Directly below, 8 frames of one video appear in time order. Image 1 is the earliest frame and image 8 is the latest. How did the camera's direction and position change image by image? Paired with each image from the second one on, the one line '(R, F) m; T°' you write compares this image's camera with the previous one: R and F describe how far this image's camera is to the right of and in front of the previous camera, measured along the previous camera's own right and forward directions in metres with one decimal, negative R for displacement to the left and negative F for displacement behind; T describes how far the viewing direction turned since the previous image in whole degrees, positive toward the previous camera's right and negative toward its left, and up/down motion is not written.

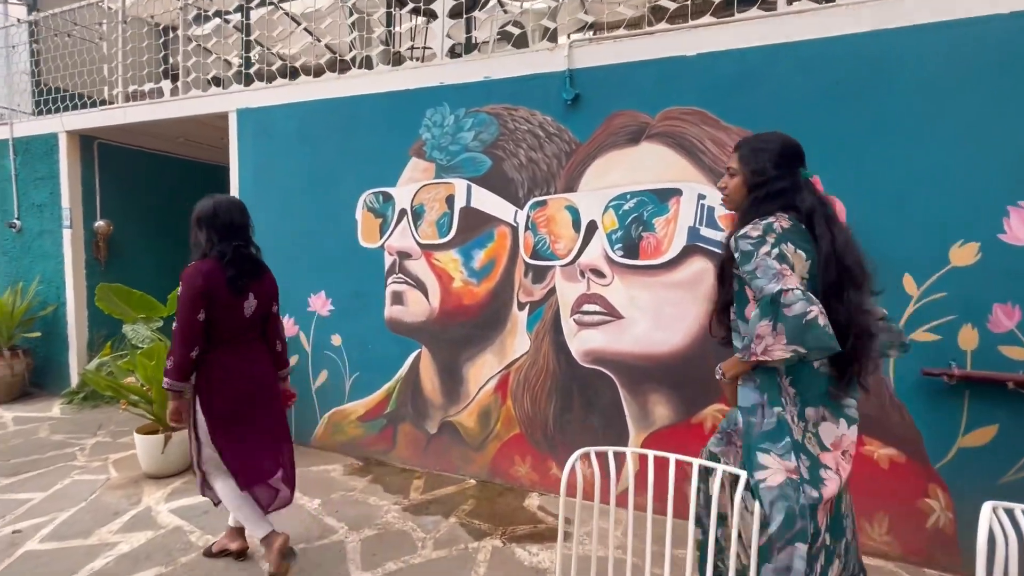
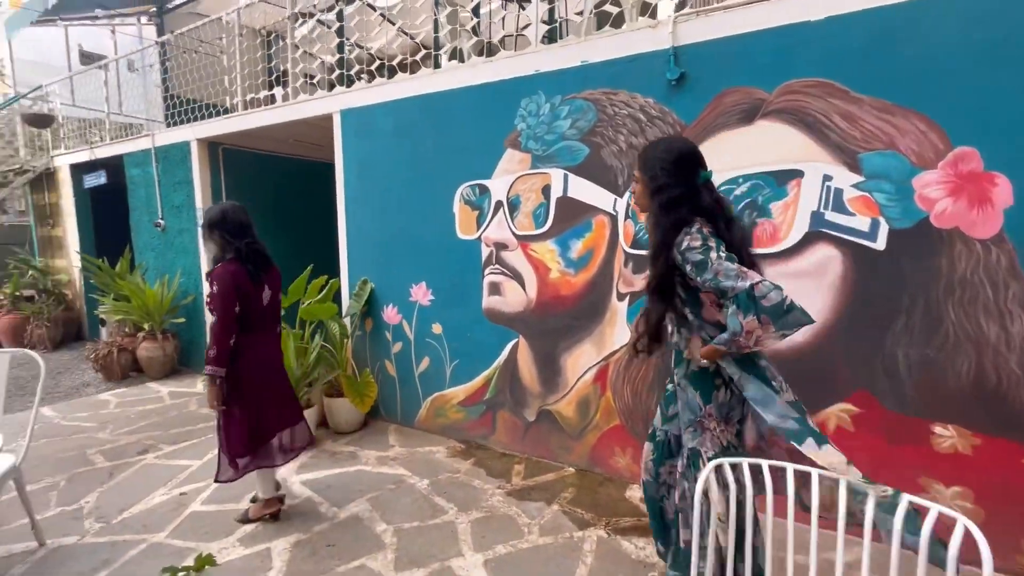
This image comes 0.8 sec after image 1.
(-0.1, 0.0) m; -9°
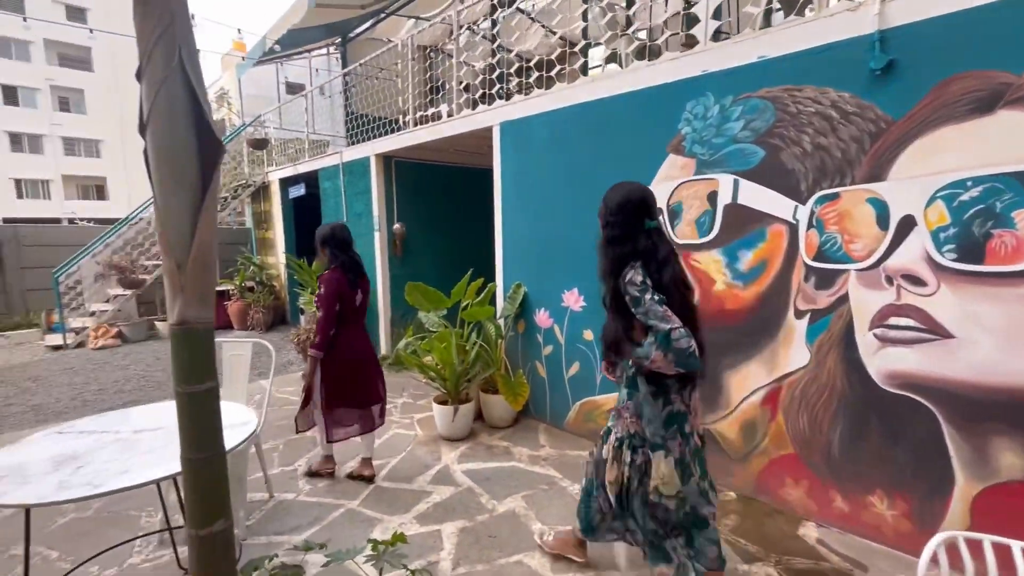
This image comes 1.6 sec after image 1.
(-0.1, 0.0) m; -16°
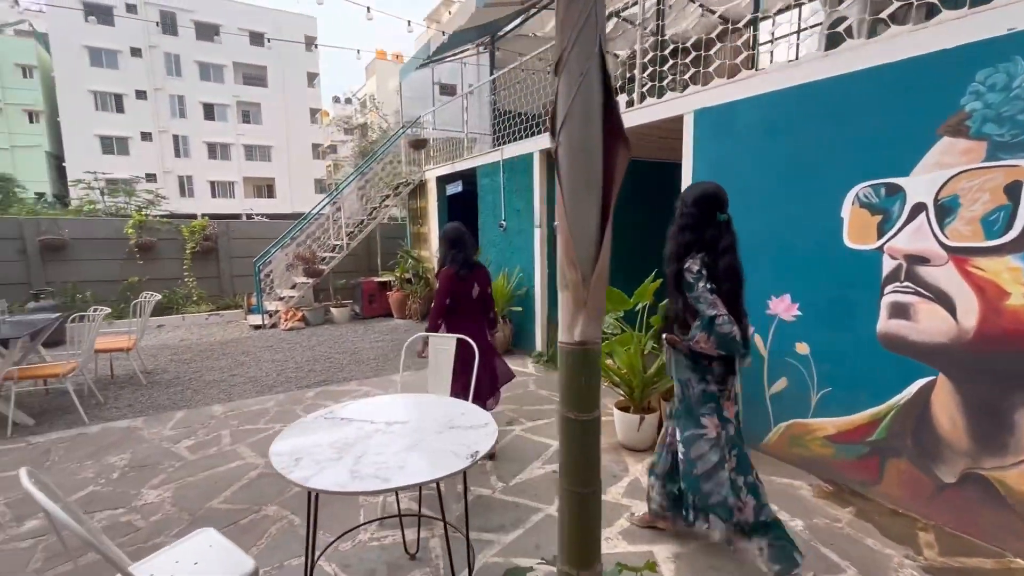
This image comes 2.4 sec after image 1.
(-0.5, +0.1) m; -13°
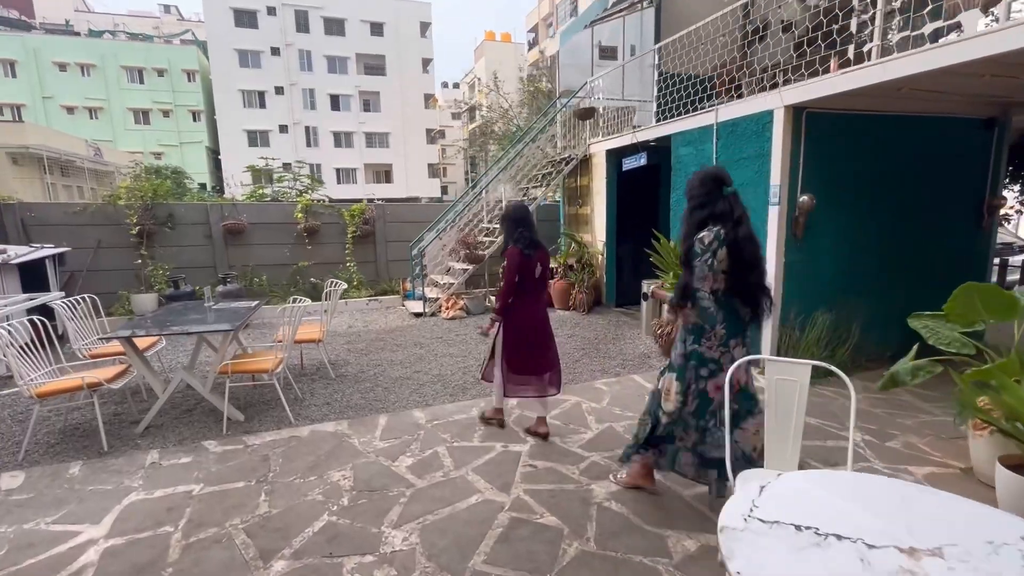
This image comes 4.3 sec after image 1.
(-1.2, +0.7) m; -11°
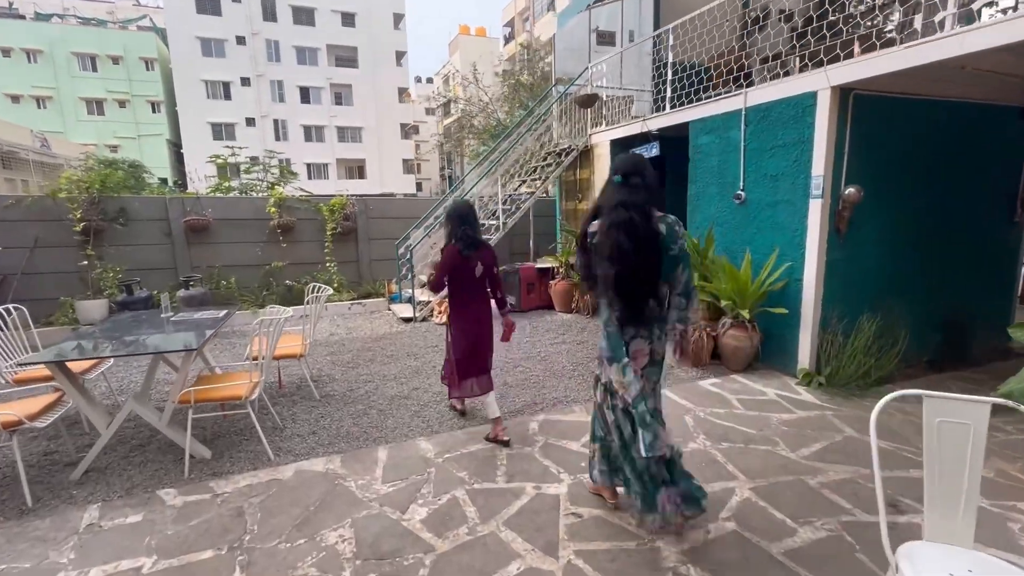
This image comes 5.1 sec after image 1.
(-0.3, +0.6) m; +3°
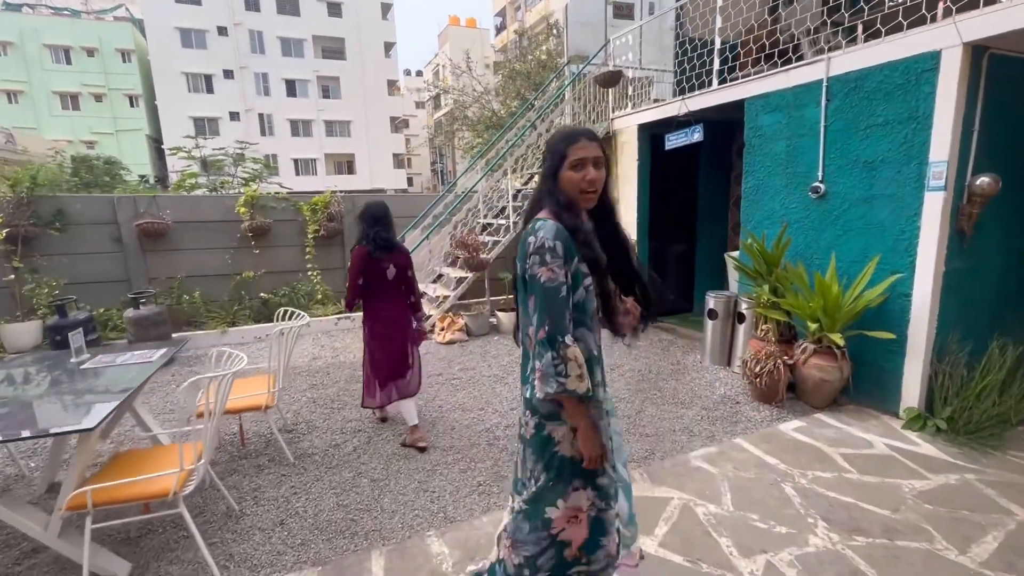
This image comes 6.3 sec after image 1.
(-0.2, +0.9) m; +1°
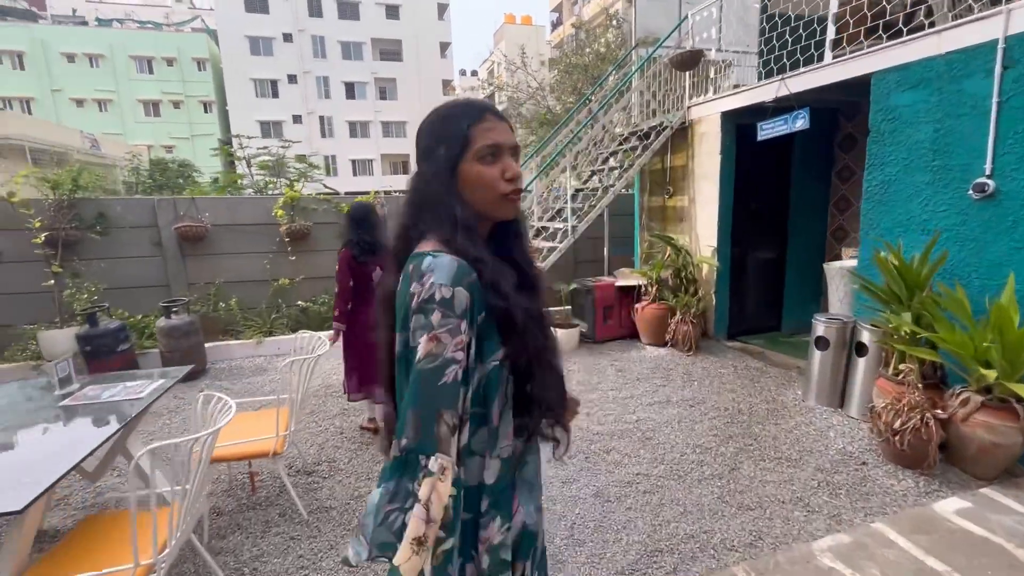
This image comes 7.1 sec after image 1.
(-0.1, +0.6) m; -6°
